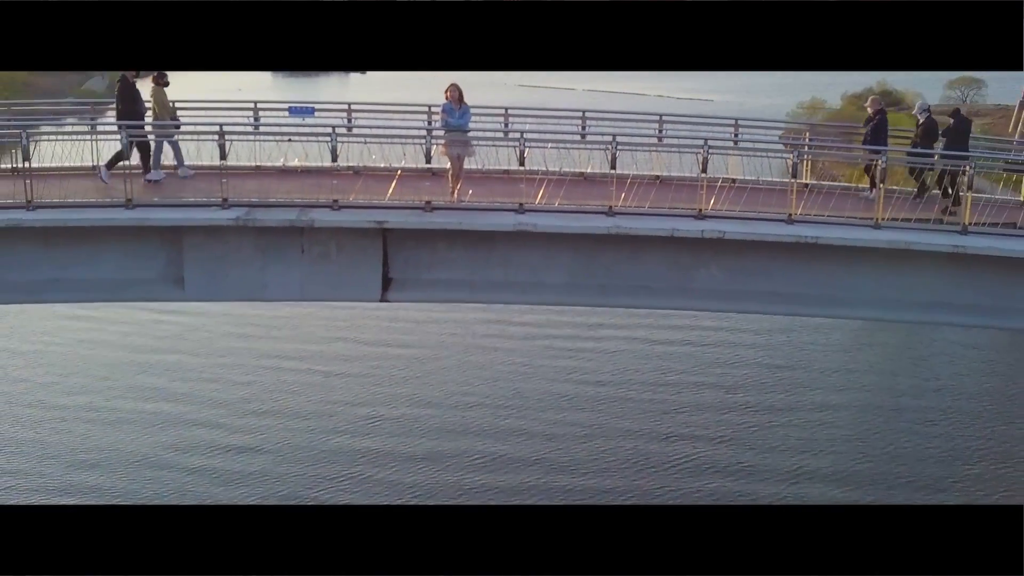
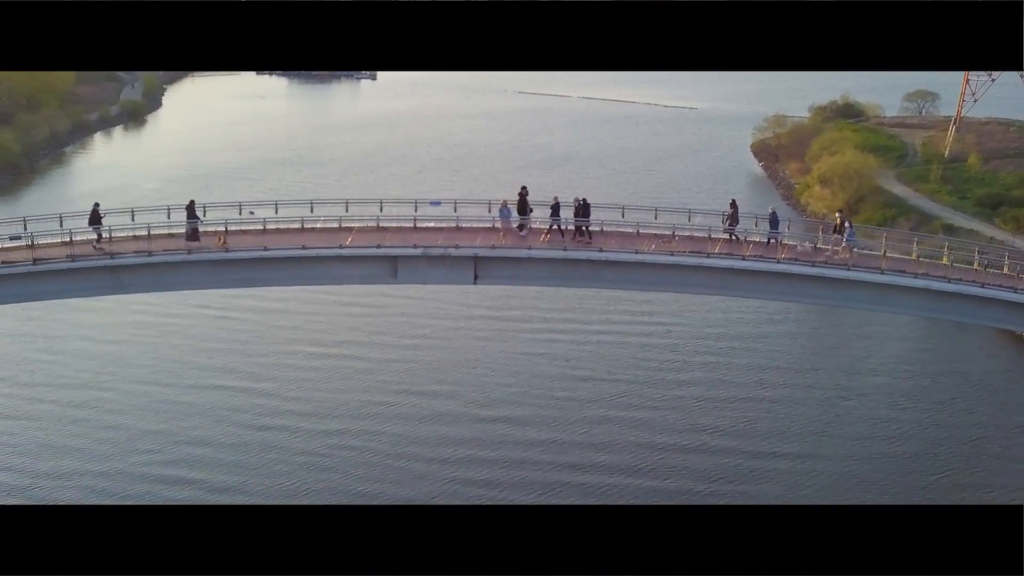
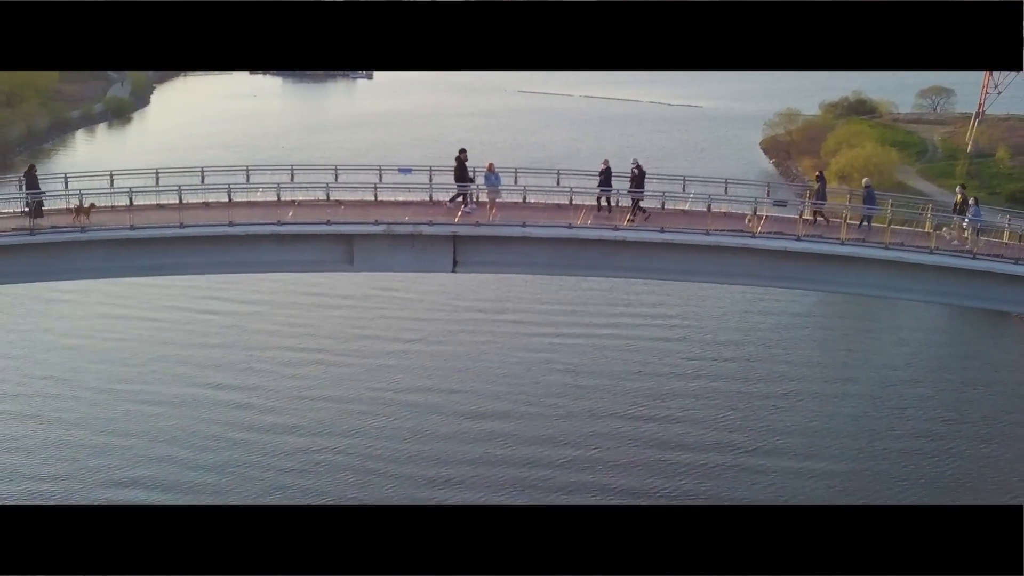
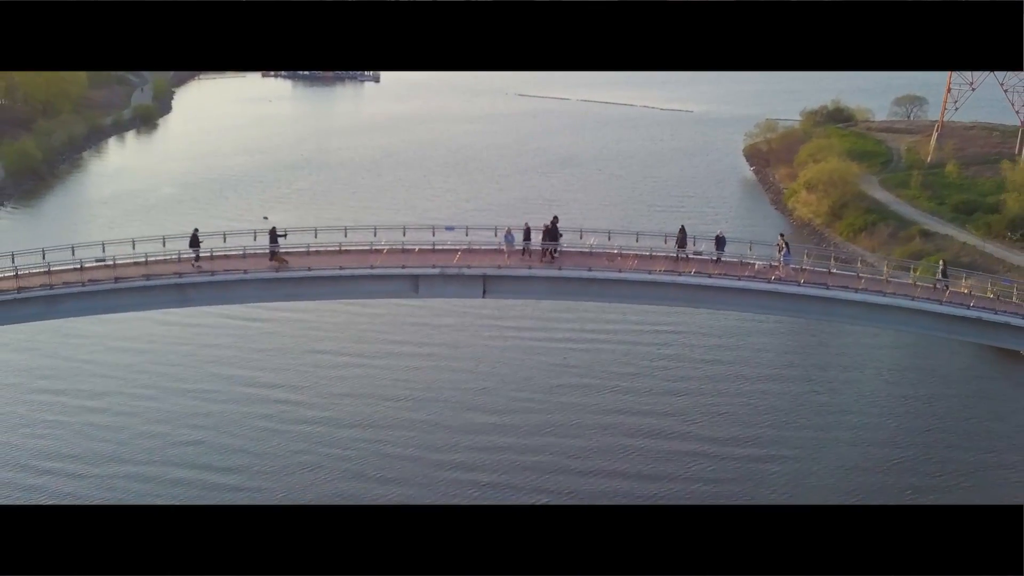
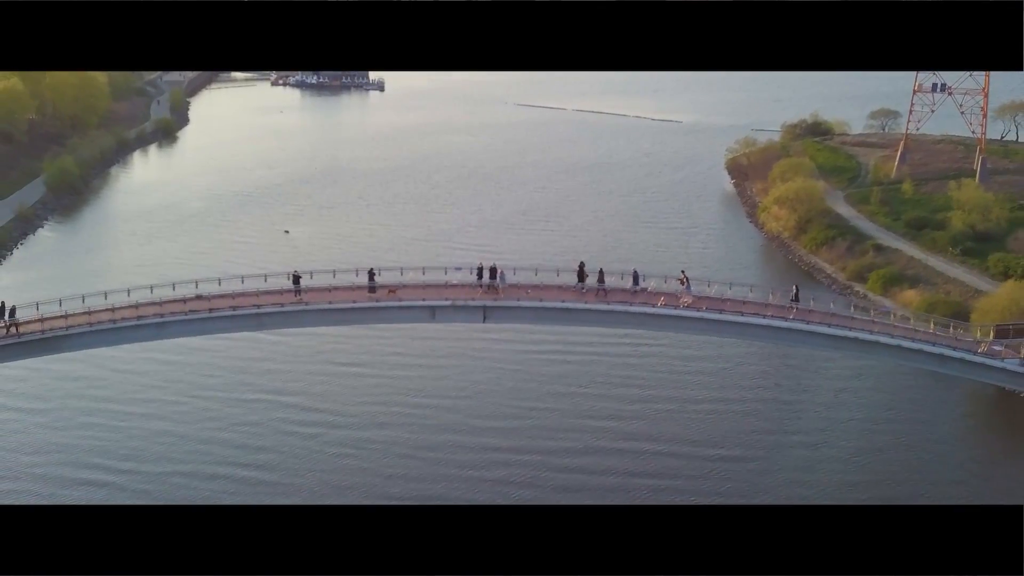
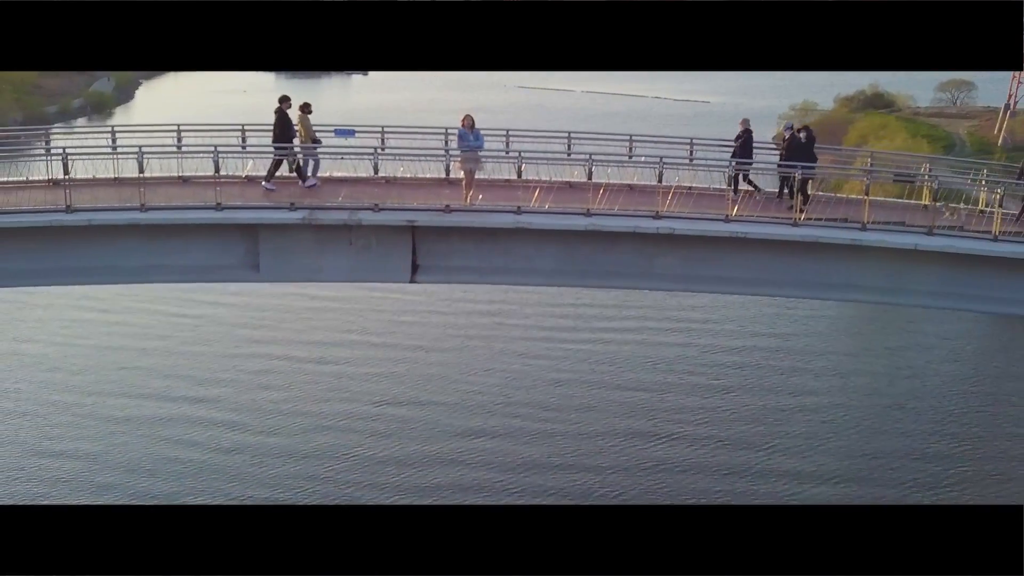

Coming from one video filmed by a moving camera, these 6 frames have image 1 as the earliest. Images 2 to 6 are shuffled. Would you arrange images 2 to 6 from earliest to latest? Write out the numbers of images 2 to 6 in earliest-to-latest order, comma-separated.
6, 3, 2, 4, 5
